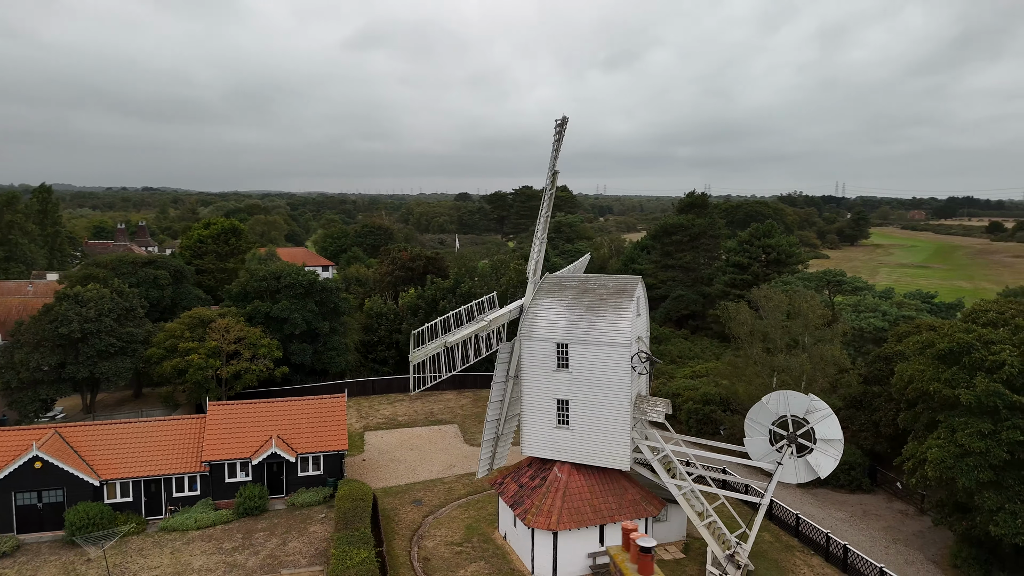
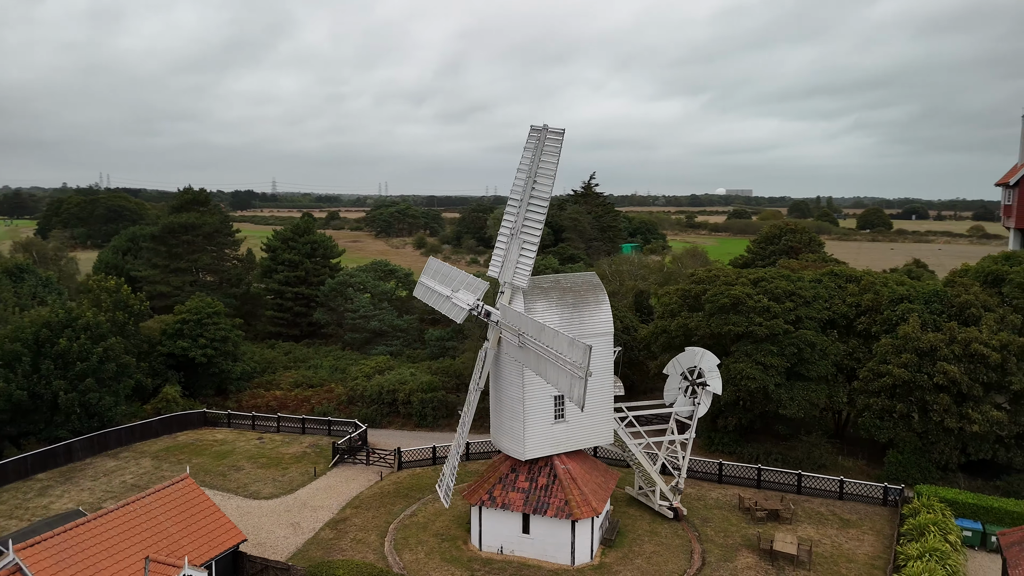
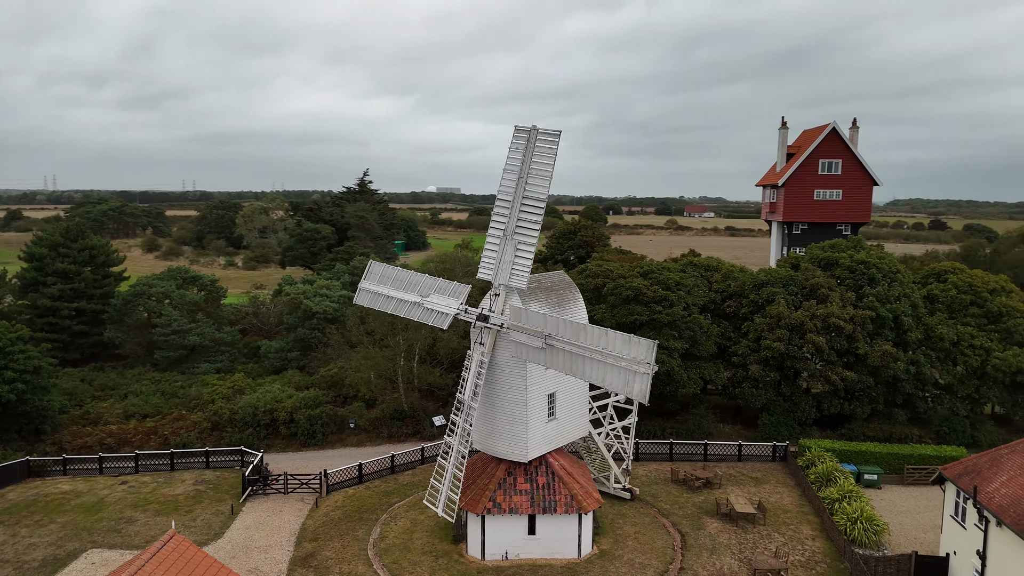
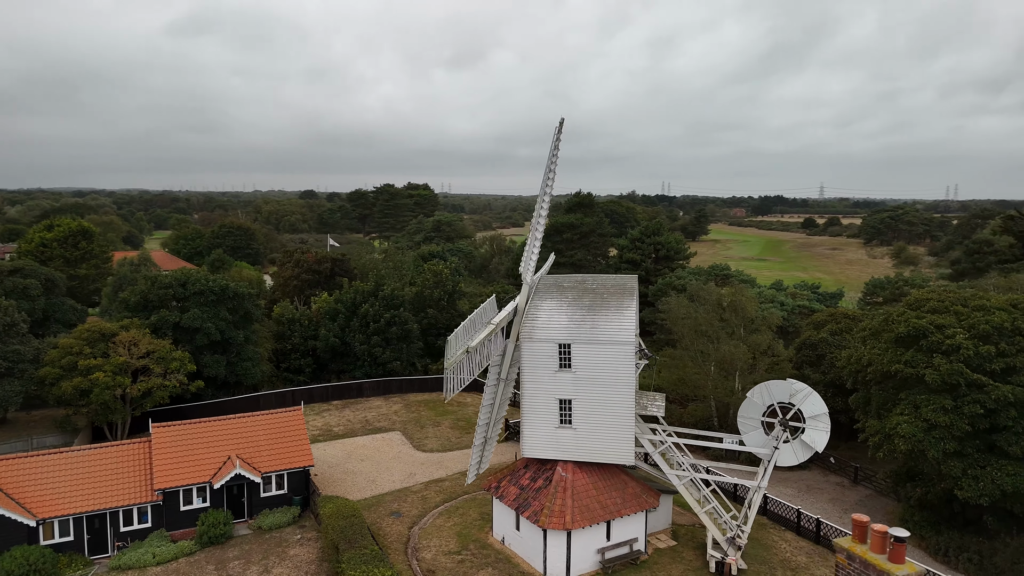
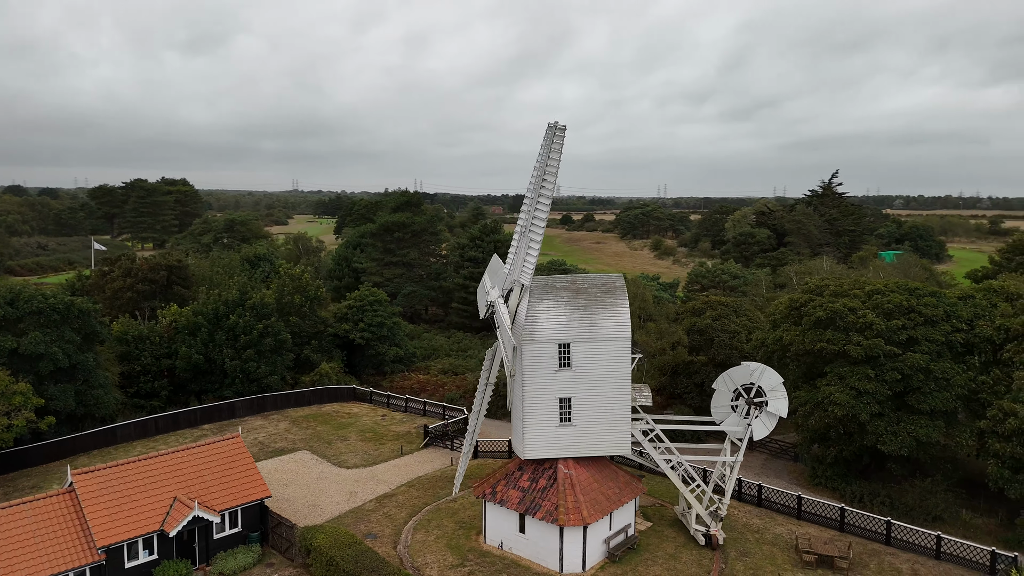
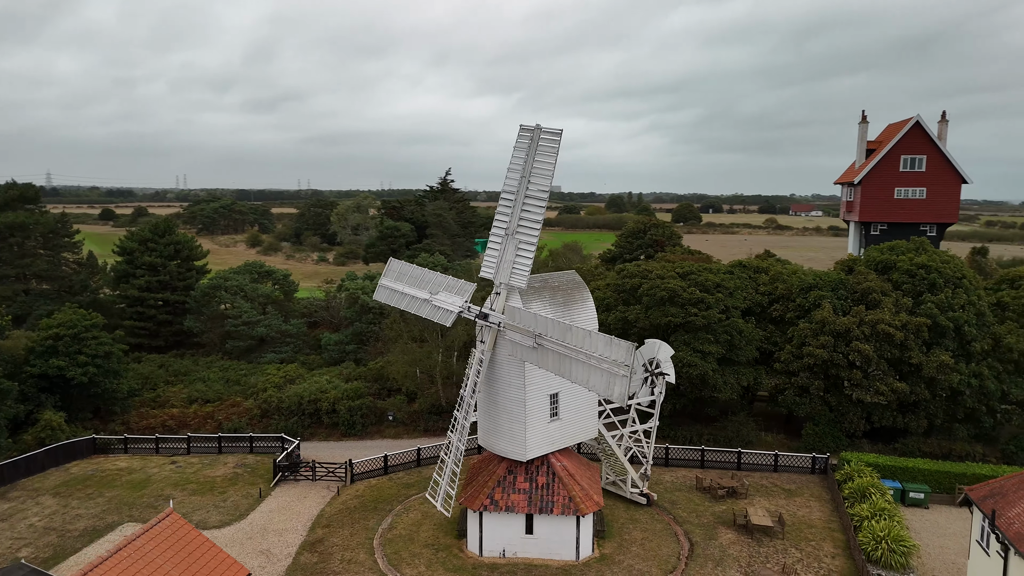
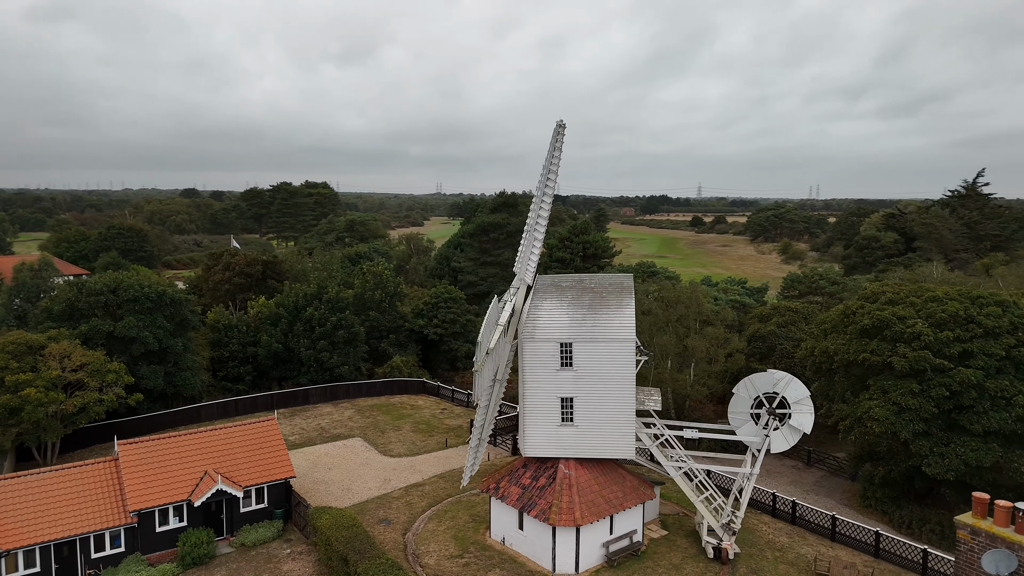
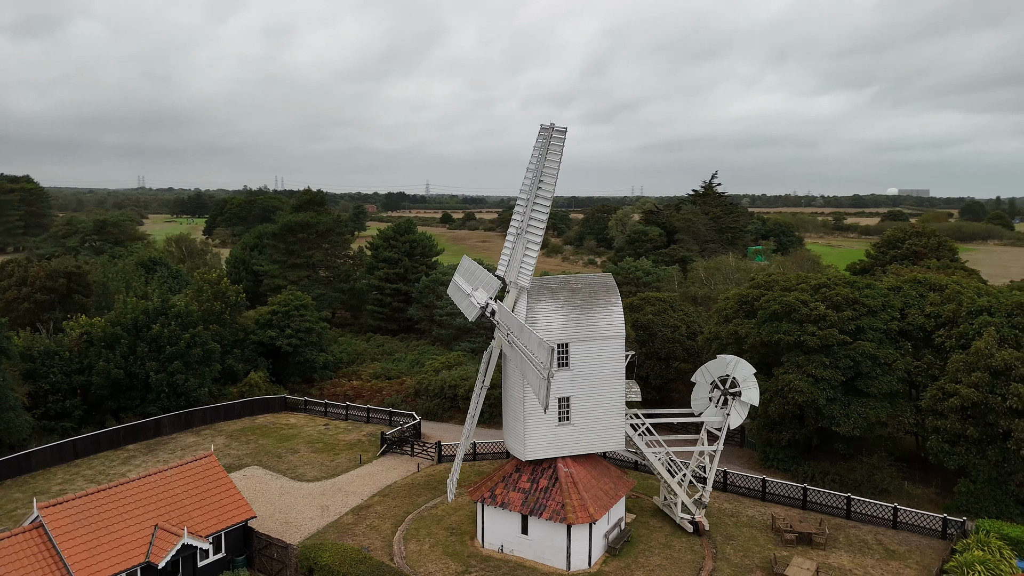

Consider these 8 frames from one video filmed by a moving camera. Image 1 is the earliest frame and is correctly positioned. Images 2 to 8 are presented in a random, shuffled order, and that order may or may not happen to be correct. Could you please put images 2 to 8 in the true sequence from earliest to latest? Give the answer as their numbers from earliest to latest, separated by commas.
4, 7, 5, 8, 2, 6, 3
